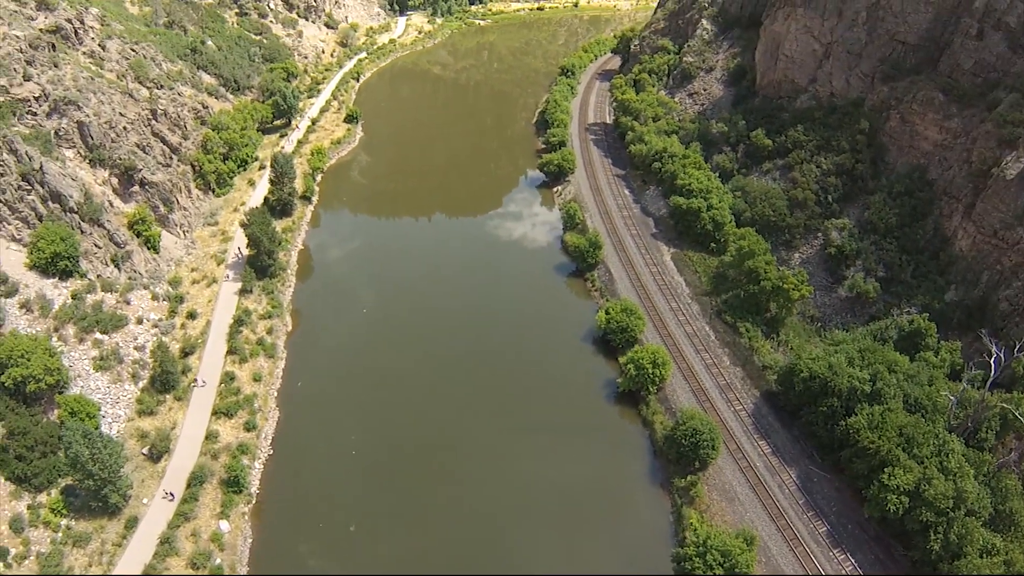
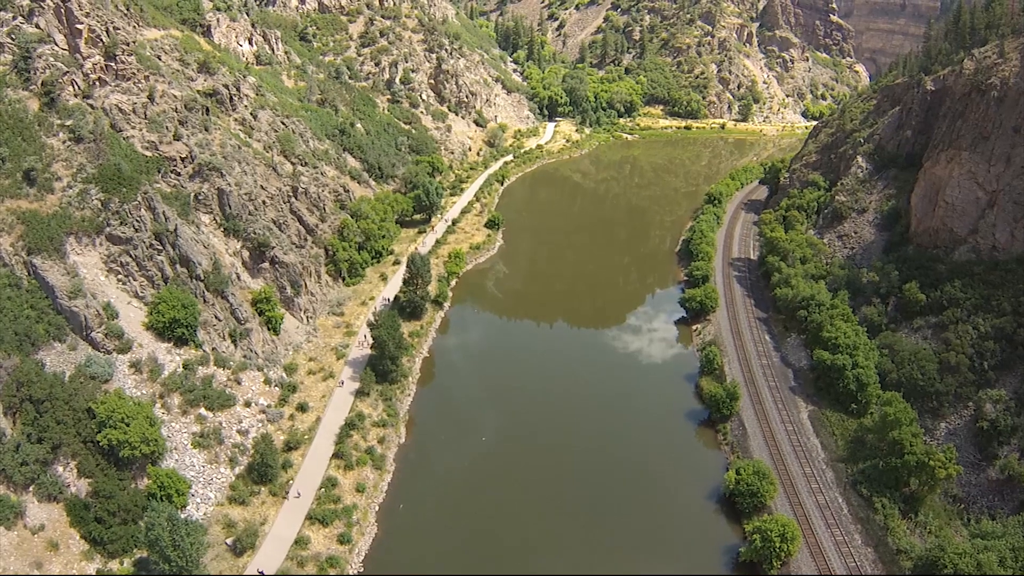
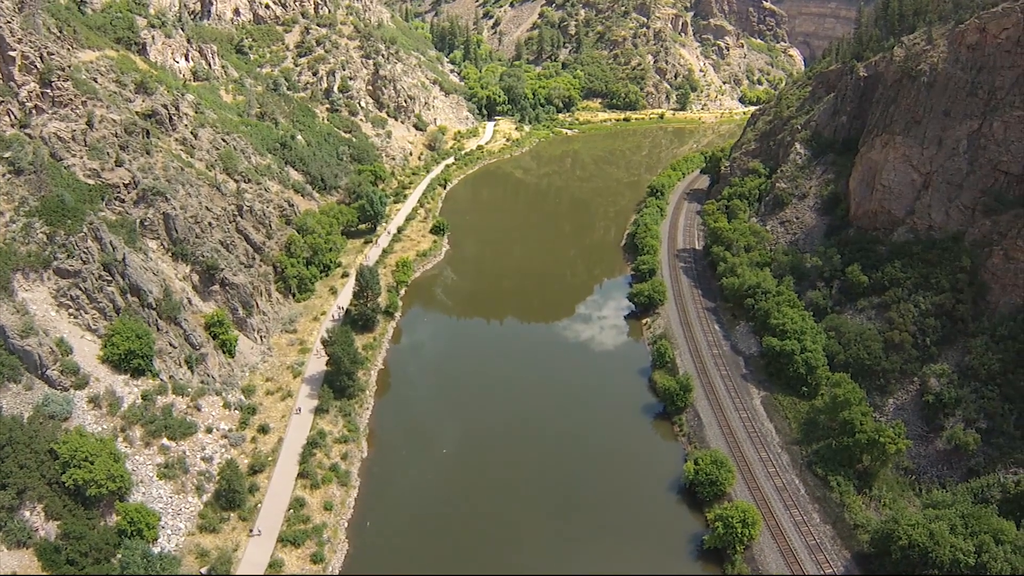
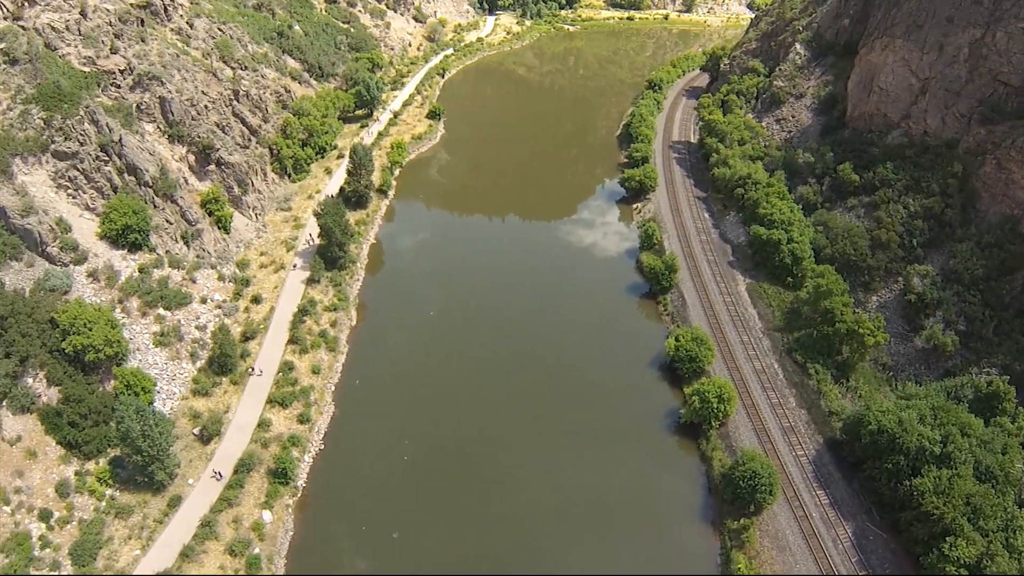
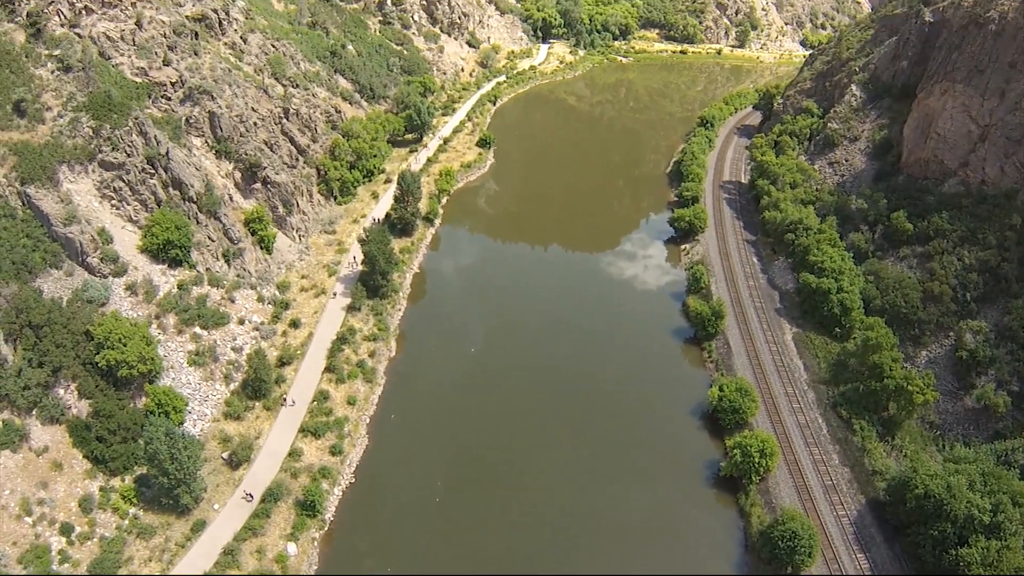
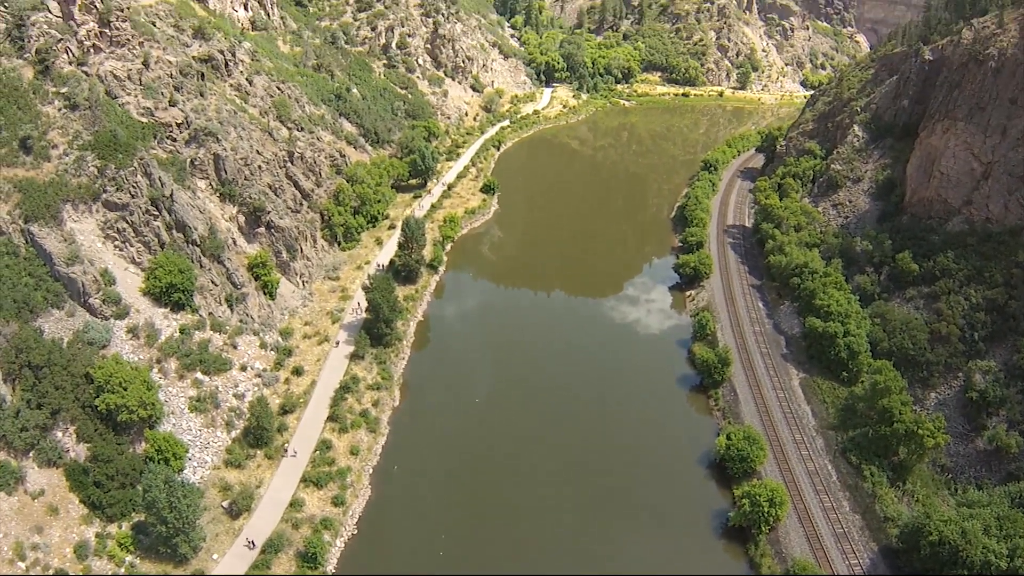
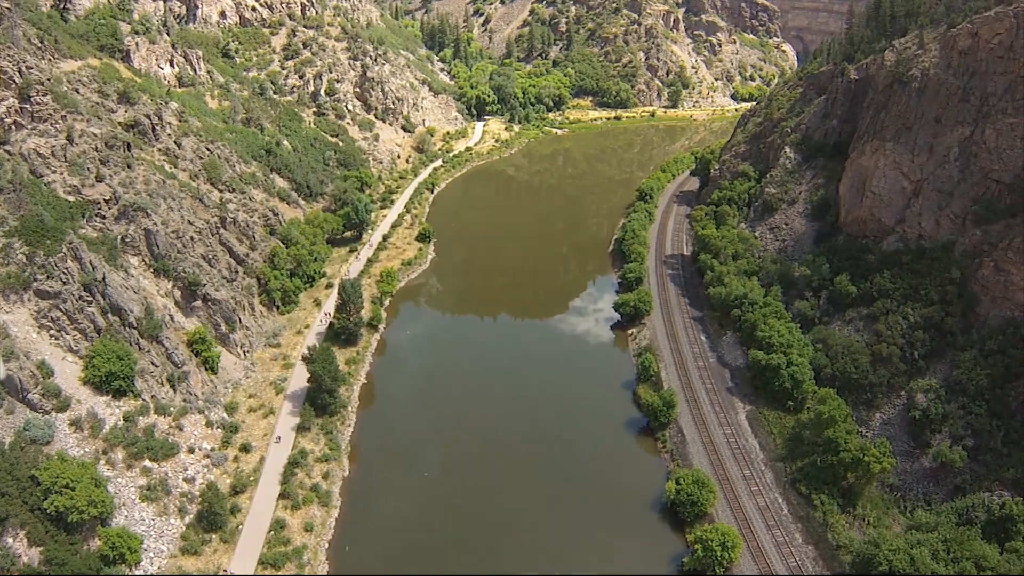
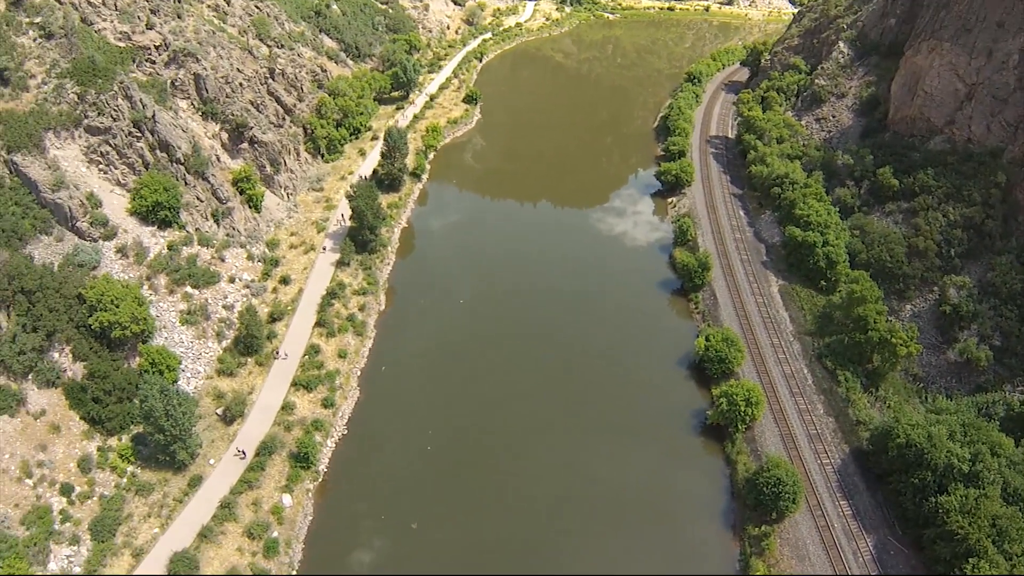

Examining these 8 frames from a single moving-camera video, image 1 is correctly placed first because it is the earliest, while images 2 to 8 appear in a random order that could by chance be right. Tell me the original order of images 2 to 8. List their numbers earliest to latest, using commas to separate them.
4, 8, 5, 6, 2, 3, 7
